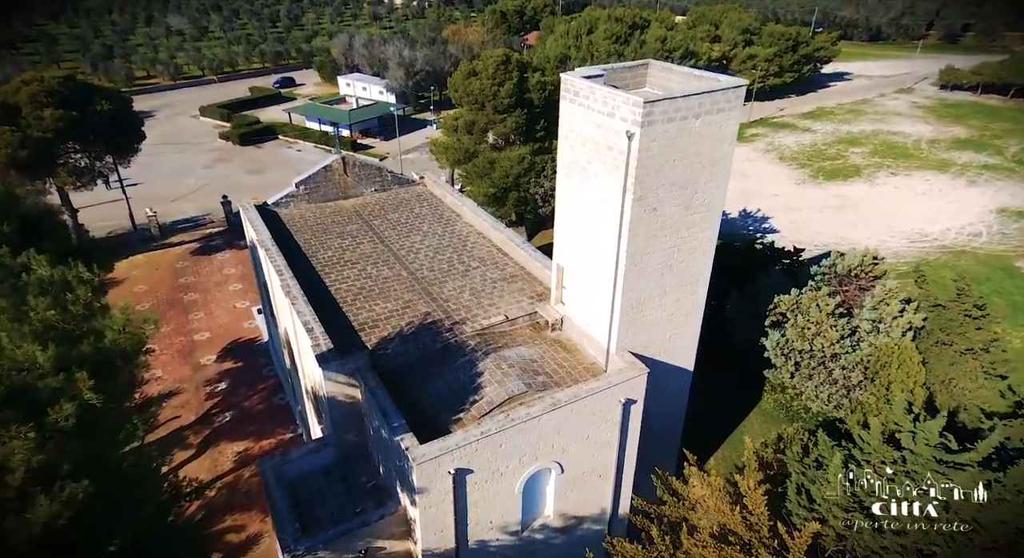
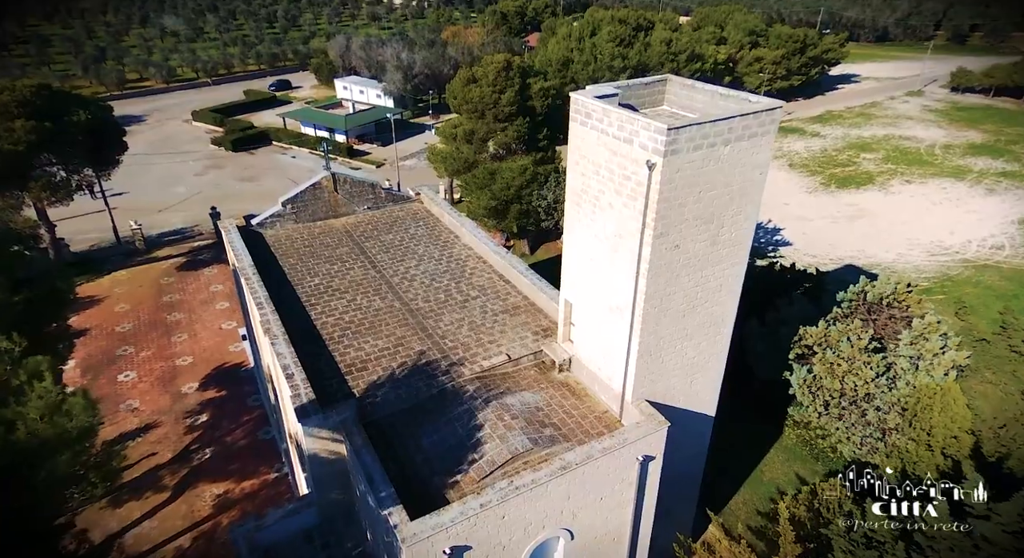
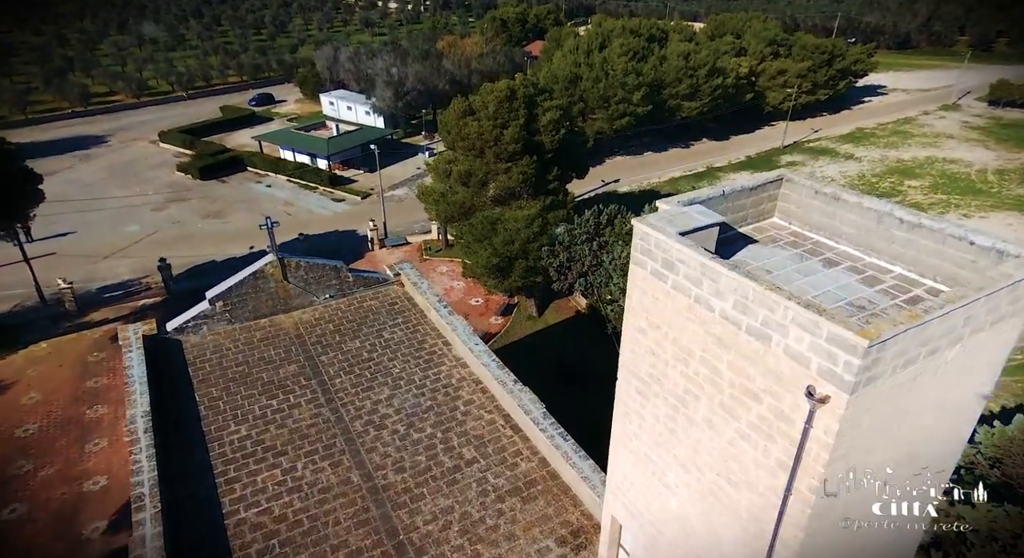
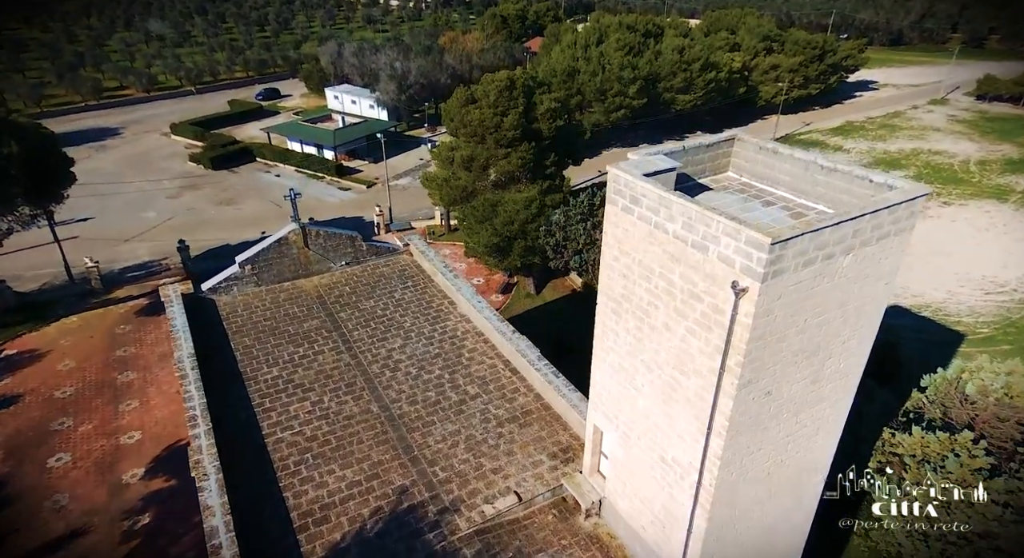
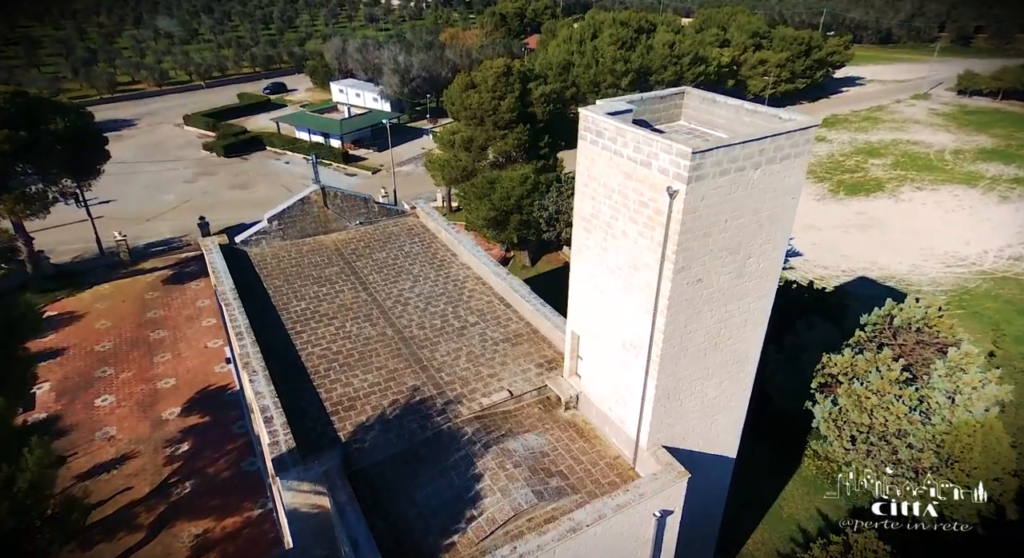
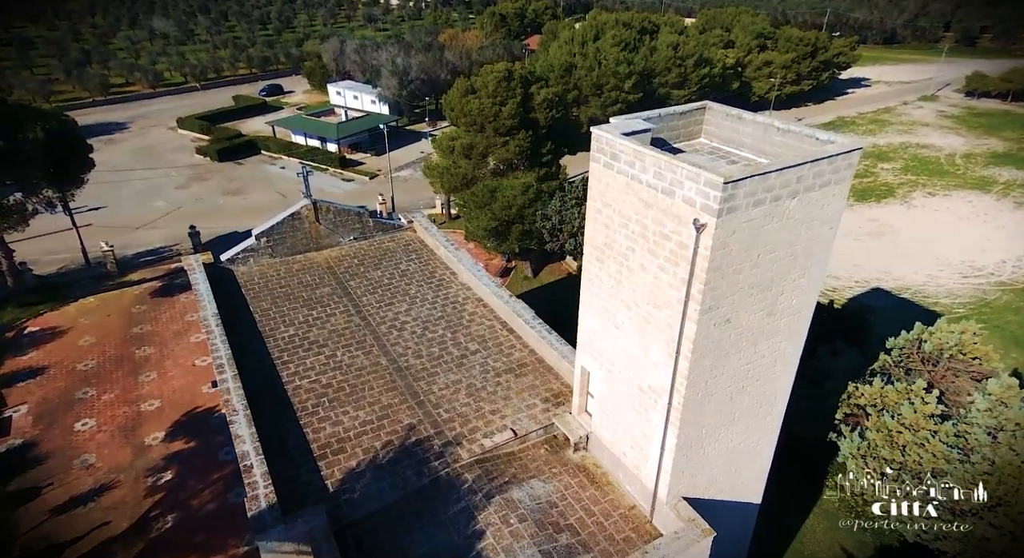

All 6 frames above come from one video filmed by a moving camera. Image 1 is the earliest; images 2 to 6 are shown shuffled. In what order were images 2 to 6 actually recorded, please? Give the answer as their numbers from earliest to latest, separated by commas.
2, 5, 6, 4, 3
